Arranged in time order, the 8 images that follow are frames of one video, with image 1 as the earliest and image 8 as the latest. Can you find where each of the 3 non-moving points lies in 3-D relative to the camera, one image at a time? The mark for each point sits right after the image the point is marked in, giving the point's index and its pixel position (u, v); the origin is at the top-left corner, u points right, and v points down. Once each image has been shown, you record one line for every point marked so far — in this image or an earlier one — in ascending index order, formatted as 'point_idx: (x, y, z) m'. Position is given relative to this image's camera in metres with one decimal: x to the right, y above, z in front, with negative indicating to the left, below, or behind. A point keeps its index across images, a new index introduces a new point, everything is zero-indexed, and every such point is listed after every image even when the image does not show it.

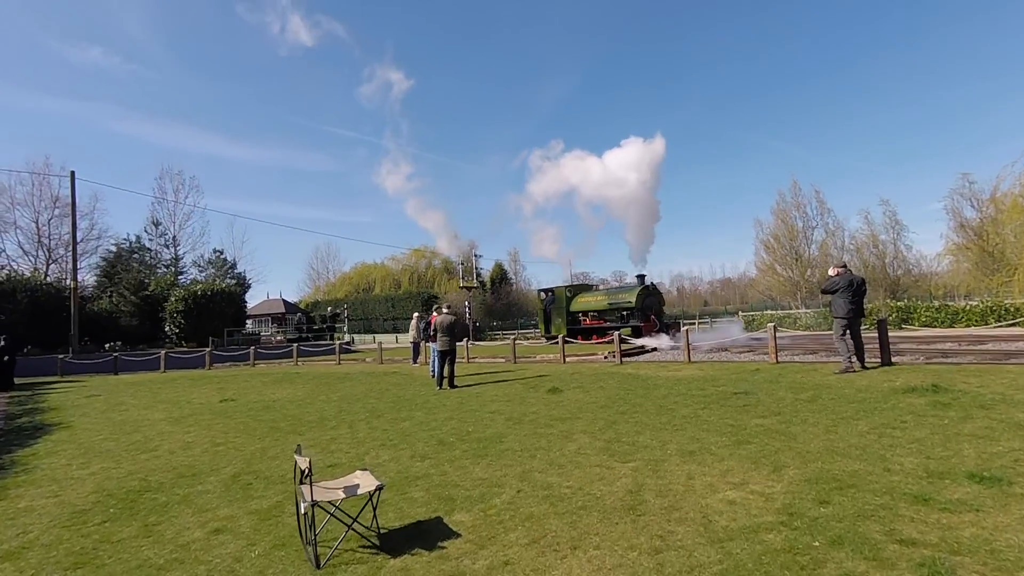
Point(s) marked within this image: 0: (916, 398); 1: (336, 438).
0: (+5.2, -1.4, +7.4) m
1: (-2.6, -2.2, +8.7) m
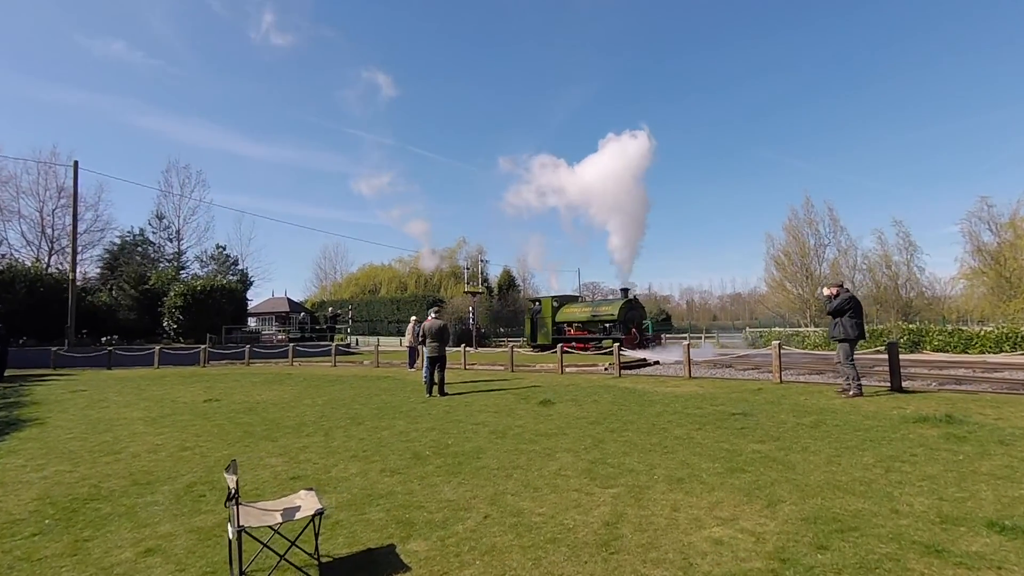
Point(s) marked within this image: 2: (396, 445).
0: (+4.9, -1.7, +6.9) m
1: (-2.9, -2.2, +8.2) m
2: (-1.6, -2.2, +8.1) m
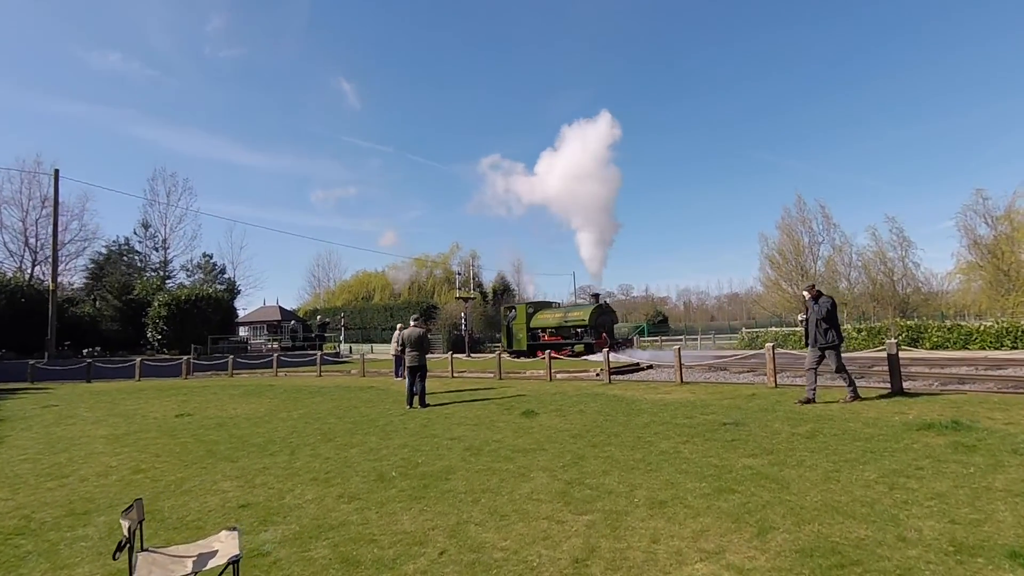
0: (+4.6, -1.6, +6.3) m
1: (-3.2, -2.4, +7.7) m
2: (-1.9, -2.3, +7.5) m
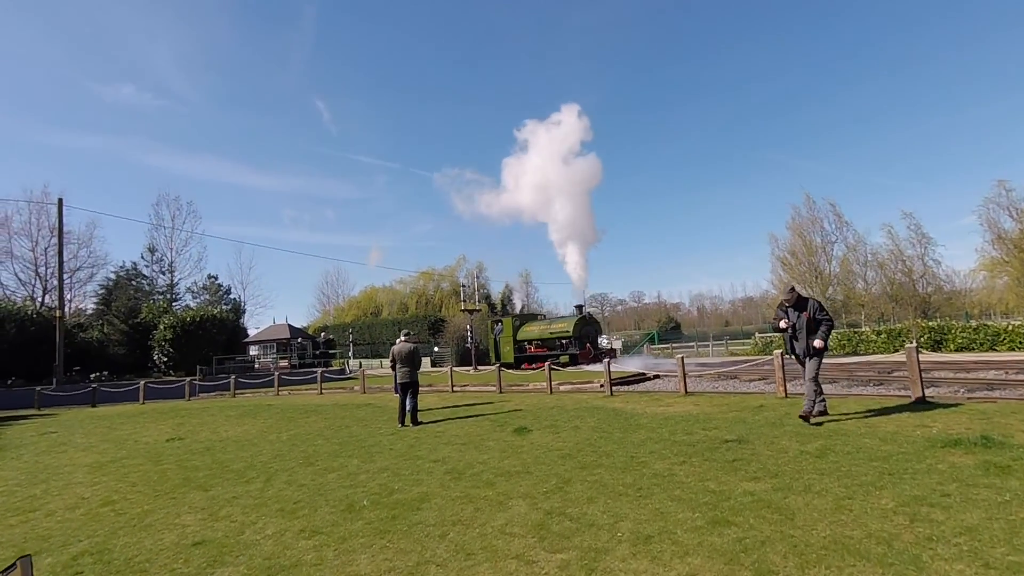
0: (+4.3, -1.6, +5.7) m
1: (-3.4, -2.6, +7.2) m
2: (-2.1, -2.4, +7.0) m
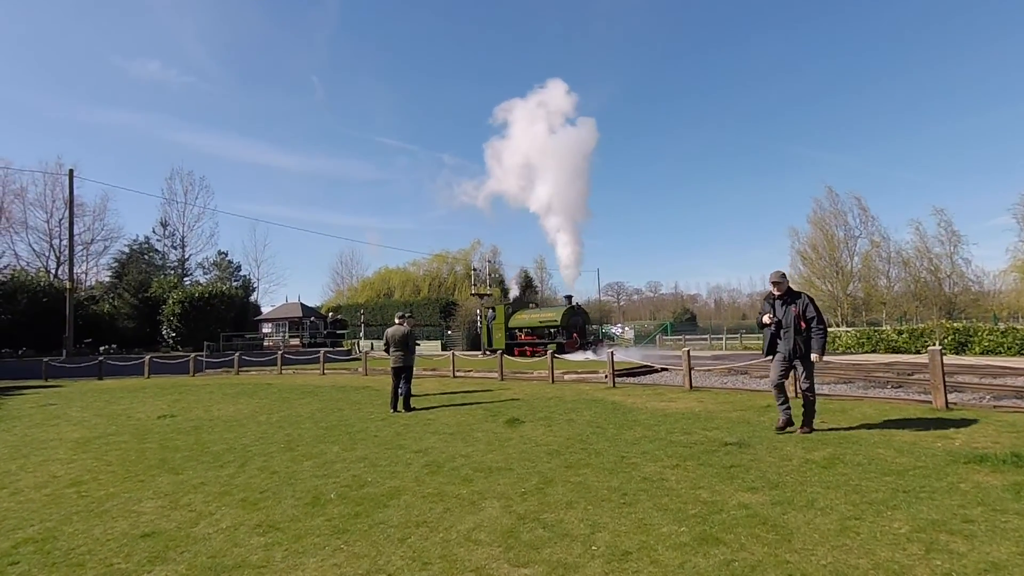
0: (+4.1, -1.6, +5.1) m
1: (-3.6, -2.3, +6.8) m
2: (-2.3, -2.2, +6.6) m
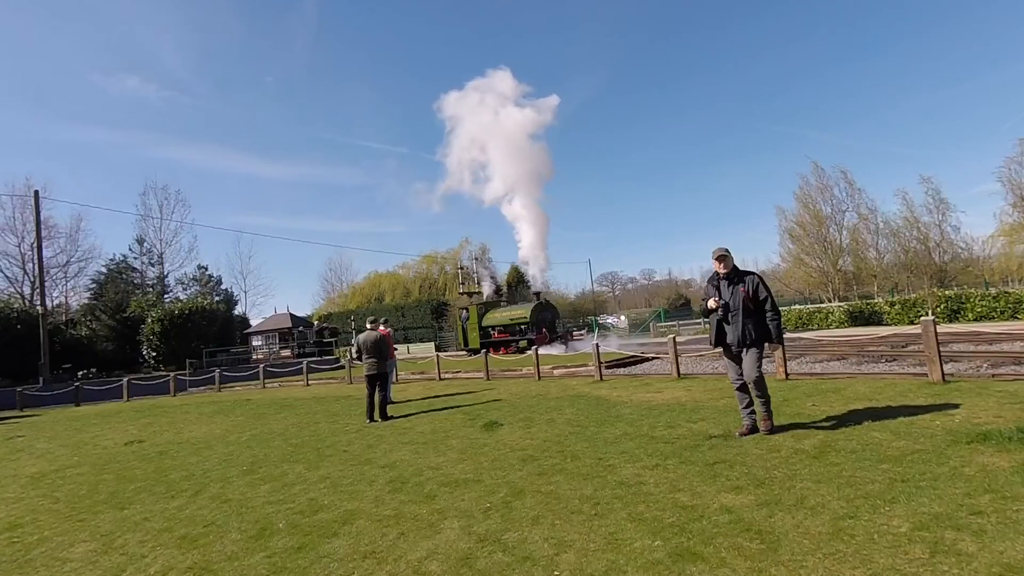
0: (+3.8, -1.3, +4.6) m
1: (-3.9, -2.5, +6.3) m
2: (-2.6, -2.3, +6.0) m
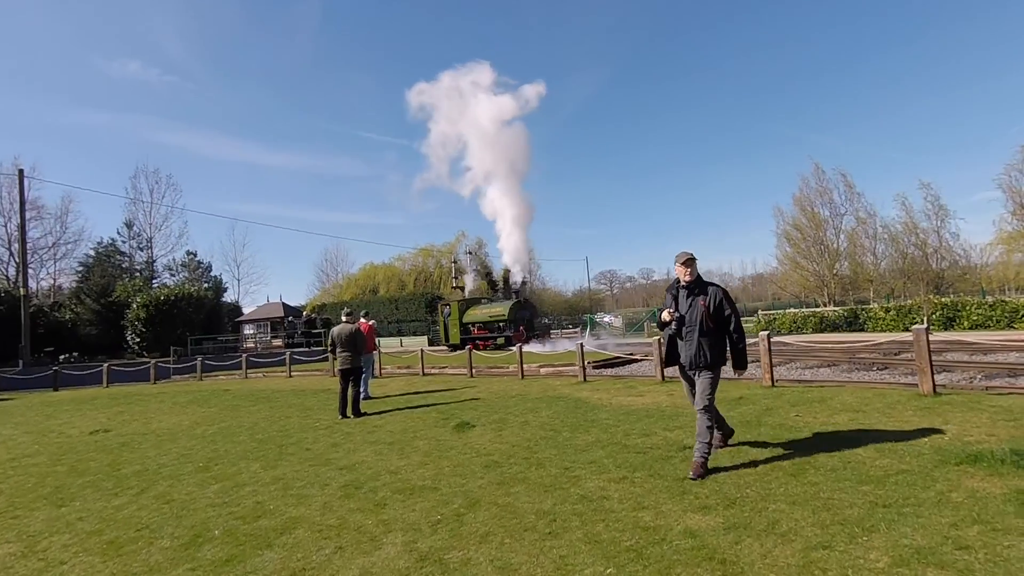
0: (+3.4, -1.4, +4.2) m
1: (-4.3, -2.3, +5.9) m
2: (-3.0, -2.2, +5.6) m
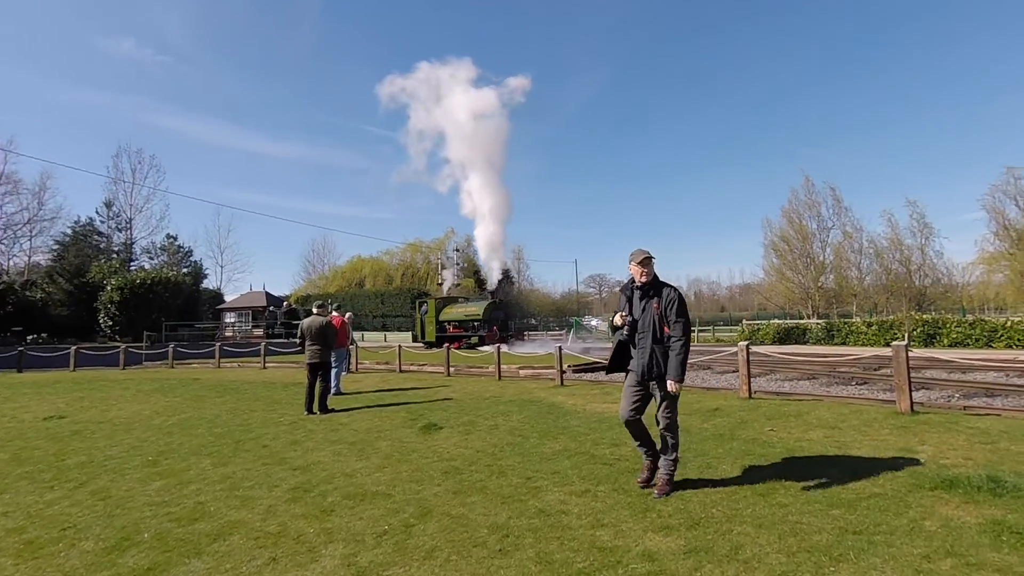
0: (+3.1, -1.5, +4.0) m
1: (-4.7, -2.1, +5.5) m
2: (-3.4, -2.0, +5.3) m
